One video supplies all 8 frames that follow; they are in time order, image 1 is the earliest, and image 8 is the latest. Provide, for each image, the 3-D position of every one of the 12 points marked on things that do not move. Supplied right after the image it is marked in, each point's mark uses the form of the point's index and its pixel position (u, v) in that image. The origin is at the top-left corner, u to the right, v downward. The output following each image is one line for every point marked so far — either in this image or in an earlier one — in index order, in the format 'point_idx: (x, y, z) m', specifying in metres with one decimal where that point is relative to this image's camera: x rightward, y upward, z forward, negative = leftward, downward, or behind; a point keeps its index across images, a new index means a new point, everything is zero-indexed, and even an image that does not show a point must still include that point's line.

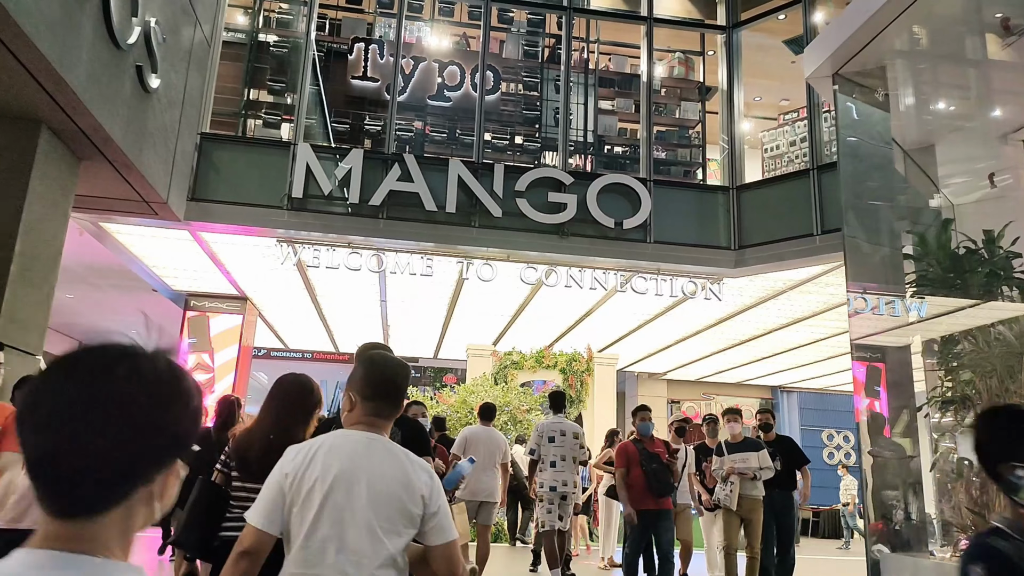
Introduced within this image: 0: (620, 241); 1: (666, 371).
0: (+1.3, +0.6, +8.2) m
1: (+3.3, -1.7, +15.2) m
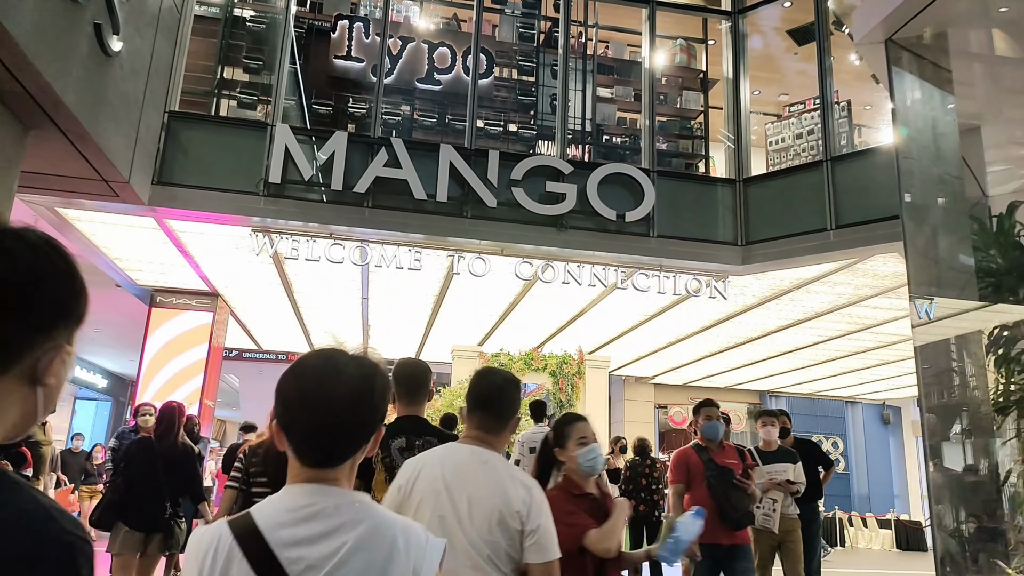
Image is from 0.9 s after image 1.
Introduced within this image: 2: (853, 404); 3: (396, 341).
0: (+1.2, +0.6, +7.7) m
1: (+3.0, -1.8, +14.7) m
2: (+8.4, -2.8, +17.3) m
3: (-2.0, -0.9, +12.2) m
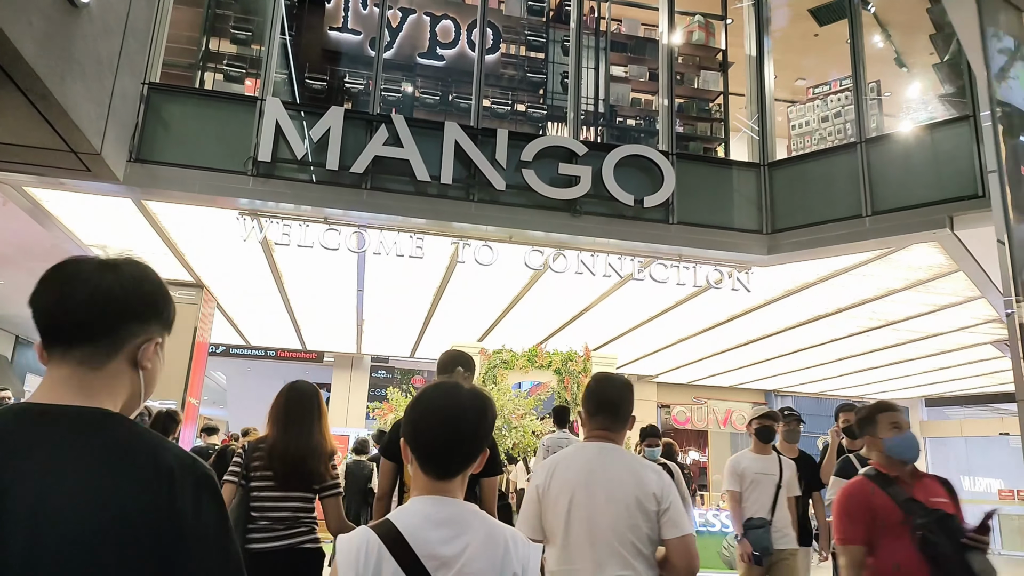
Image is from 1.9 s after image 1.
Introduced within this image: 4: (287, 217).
0: (+1.3, +0.7, +7.2) m
1: (+2.9, -1.7, +14.2) m
2: (+8.3, -2.8, +16.9) m
3: (-2.0, -0.7, +11.6) m
4: (-2.1, +0.7, +6.8) m
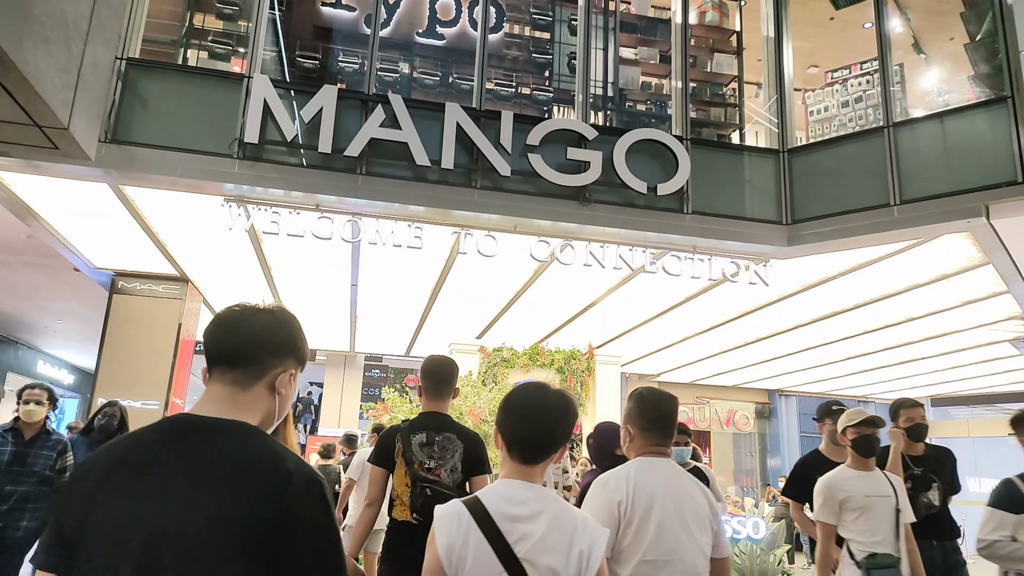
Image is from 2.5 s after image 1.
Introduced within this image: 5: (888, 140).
0: (+1.3, +0.7, +6.8) m
1: (+2.9, -1.6, +13.8) m
2: (+8.3, -2.7, +16.5) m
3: (-2.0, -0.7, +11.1) m
4: (-2.1, +0.7, +6.3) m
5: (+3.6, +1.4, +6.7) m
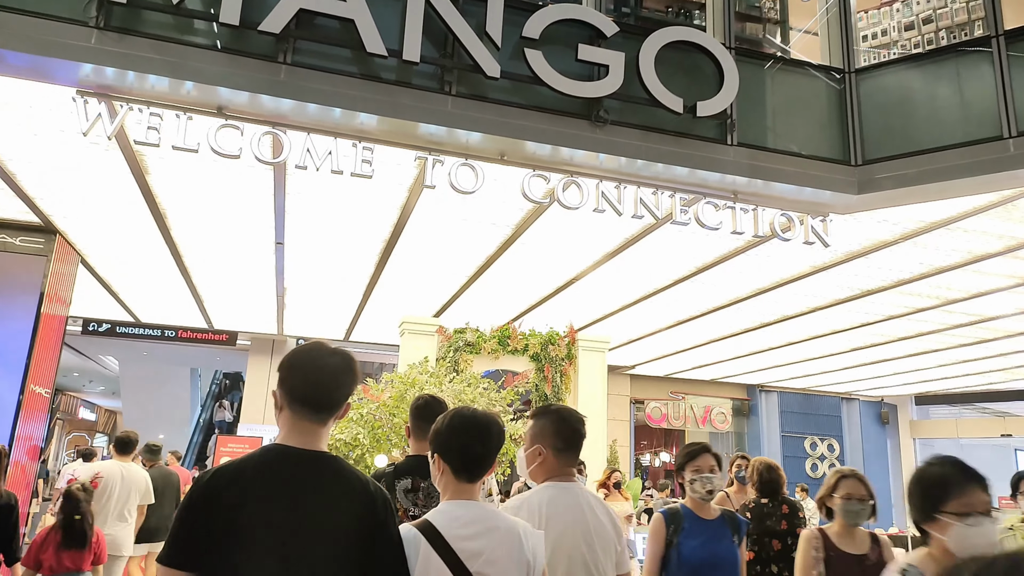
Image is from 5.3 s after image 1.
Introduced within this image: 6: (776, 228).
0: (+1.2, +1.1, +5.0) m
1: (+2.2, -1.3, +12.2) m
2: (+7.3, -2.4, +15.4) m
3: (-2.4, -0.3, +9.1) m
4: (-2.1, +1.1, +4.3) m
5: (+3.5, +1.7, +5.2) m
6: (+2.0, +0.4, +5.2) m
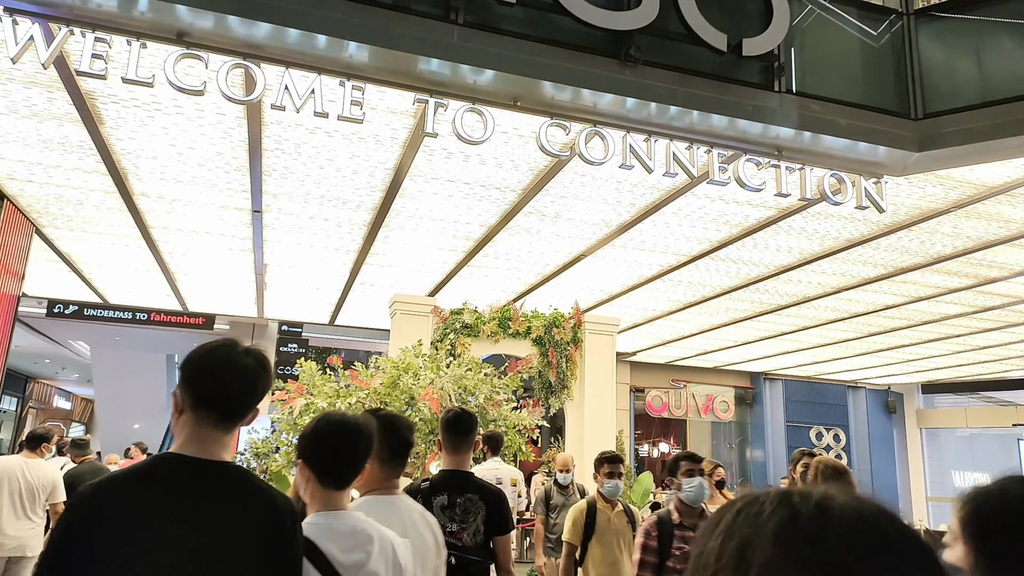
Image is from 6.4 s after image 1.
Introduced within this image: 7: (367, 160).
0: (+1.3, +1.3, +4.4) m
1: (+2.1, -1.0, +11.6) m
2: (+7.1, -2.1, +14.9) m
3: (-2.4, 0.0, +8.4) m
4: (-2.0, +1.3, +3.5) m
5: (+3.5, +1.9, +4.5) m
6: (+2.0, +0.6, +4.6) m
7: (-1.1, +0.8, +4.9) m
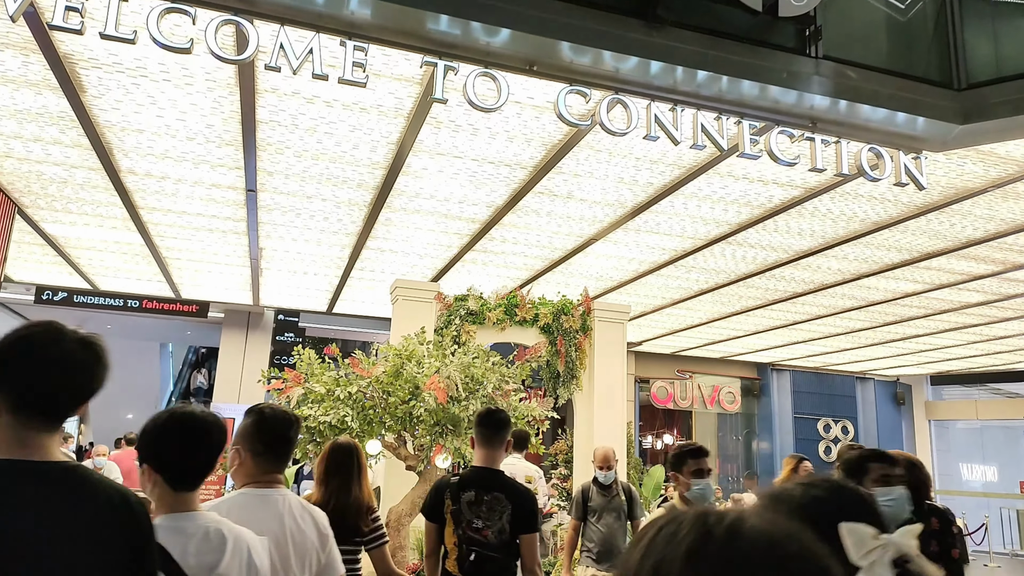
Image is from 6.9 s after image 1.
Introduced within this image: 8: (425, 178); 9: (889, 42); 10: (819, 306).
0: (+1.4, +1.4, +4.0) m
1: (+2.2, -0.8, +11.3) m
2: (+7.2, -1.9, +14.6) m
3: (-2.4, +0.2, +8.1) m
4: (-1.9, +1.4, +3.2) m
5: (+3.6, +2.0, +4.2) m
6: (+2.1, +0.7, +4.3) m
7: (-1.0, +0.9, +4.6) m
8: (-0.7, +0.8, +5.4) m
9: (+2.4, +1.6, +4.5) m
10: (+3.9, -0.2, +8.9) m
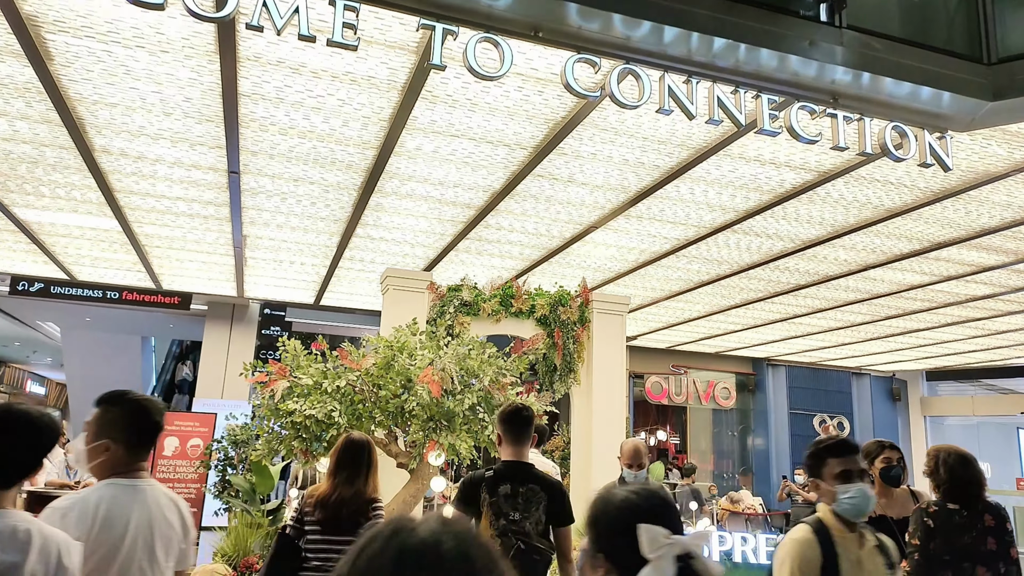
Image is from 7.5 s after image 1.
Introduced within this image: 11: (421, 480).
0: (+1.4, +1.4, +3.8) m
1: (+2.0, -0.7, +11.0) m
2: (+7.0, -1.8, +14.4) m
3: (-2.4, +0.3, +7.7) m
4: (-1.9, +1.5, +2.9) m
5: (+3.6, +2.0, +4.0) m
6: (+2.1, +0.8, +4.0) m
7: (-1.0, +1.0, +4.3) m
8: (-0.7, +0.9, +5.1) m
9: (+2.4, +1.6, +4.2) m
10: (+3.8, -0.1, +8.7) m
11: (-0.6, -1.3, +4.9) m
